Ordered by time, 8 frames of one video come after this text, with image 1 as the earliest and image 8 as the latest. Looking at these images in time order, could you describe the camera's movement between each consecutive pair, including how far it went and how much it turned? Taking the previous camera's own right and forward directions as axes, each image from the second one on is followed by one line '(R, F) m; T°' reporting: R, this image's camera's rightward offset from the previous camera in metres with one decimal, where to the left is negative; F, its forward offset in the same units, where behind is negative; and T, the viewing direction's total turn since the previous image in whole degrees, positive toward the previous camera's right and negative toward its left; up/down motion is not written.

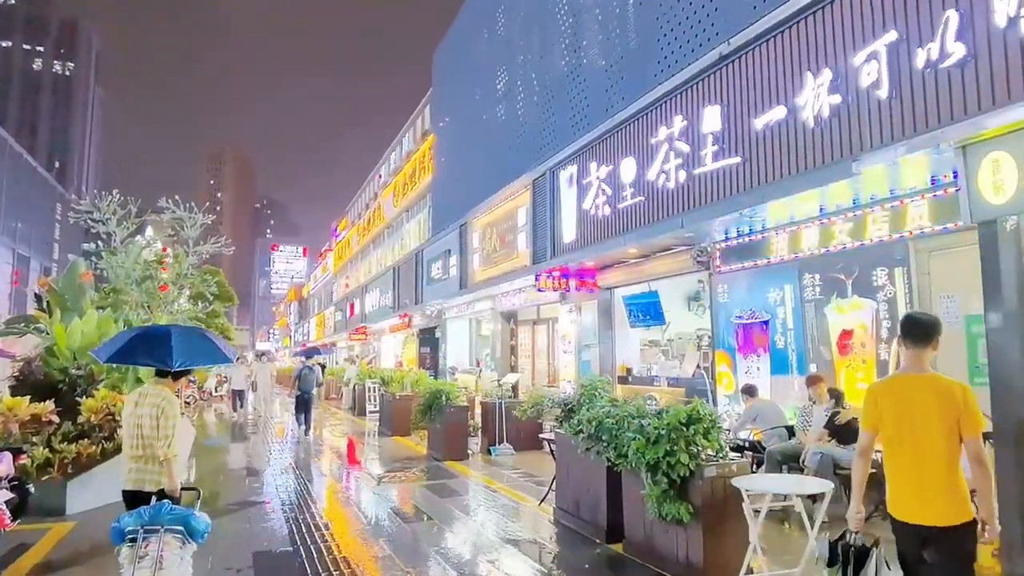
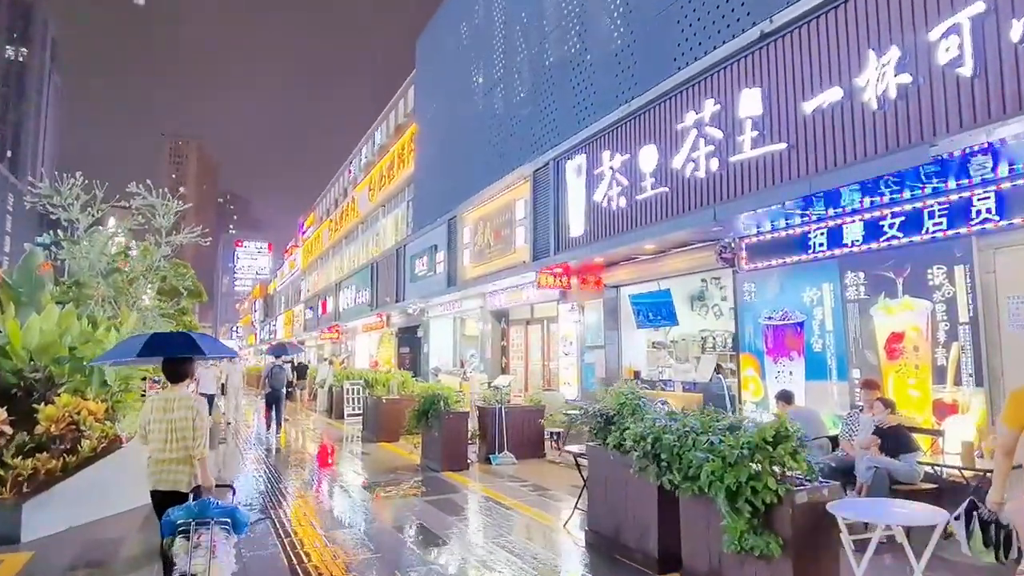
(-0.6, +0.8) m; +3°
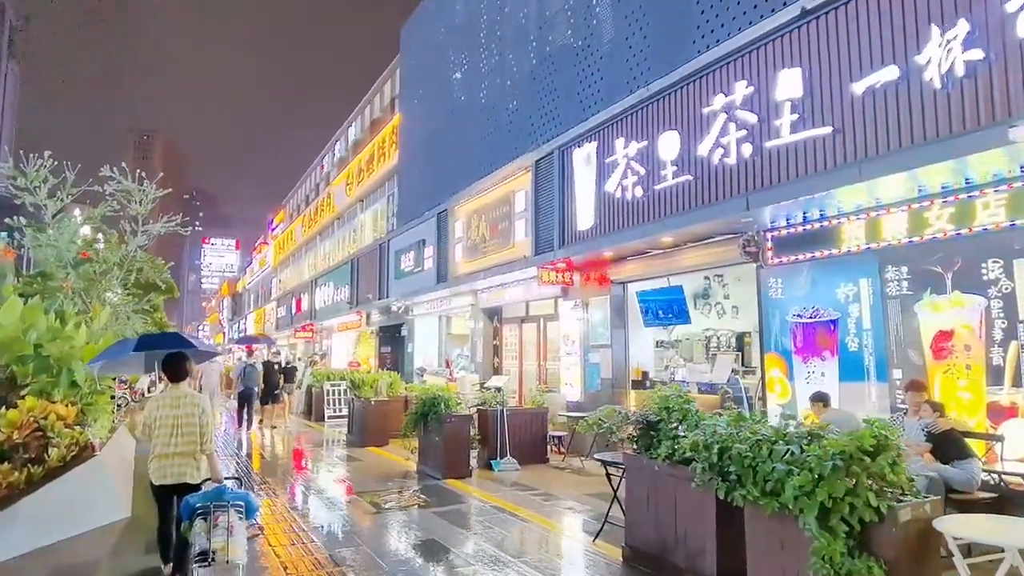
(-0.5, +0.6) m; +3°
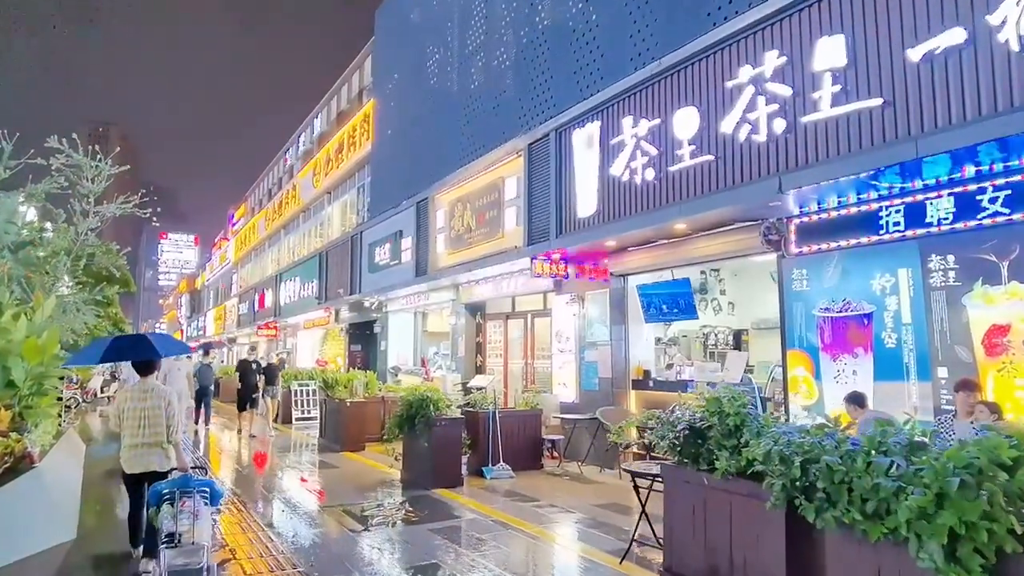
(-0.4, +0.8) m; +3°
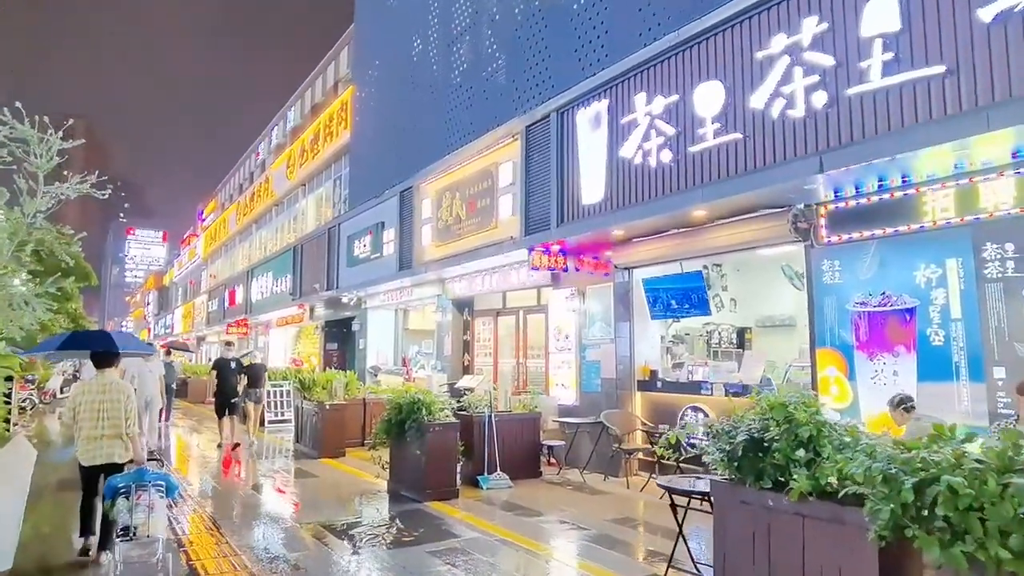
(-0.3, +0.8) m; +2°
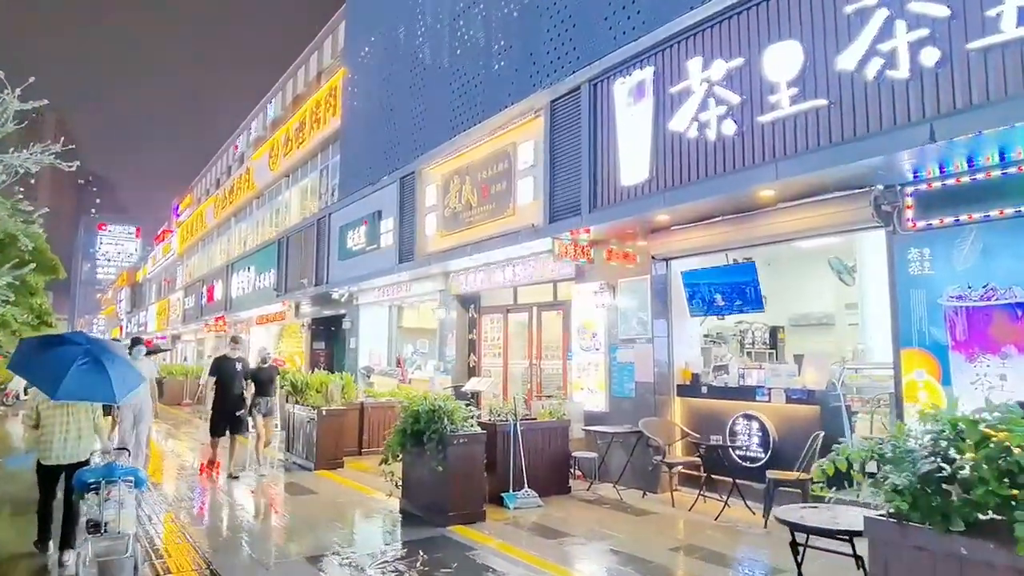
(-0.6, +1.0) m; +2°
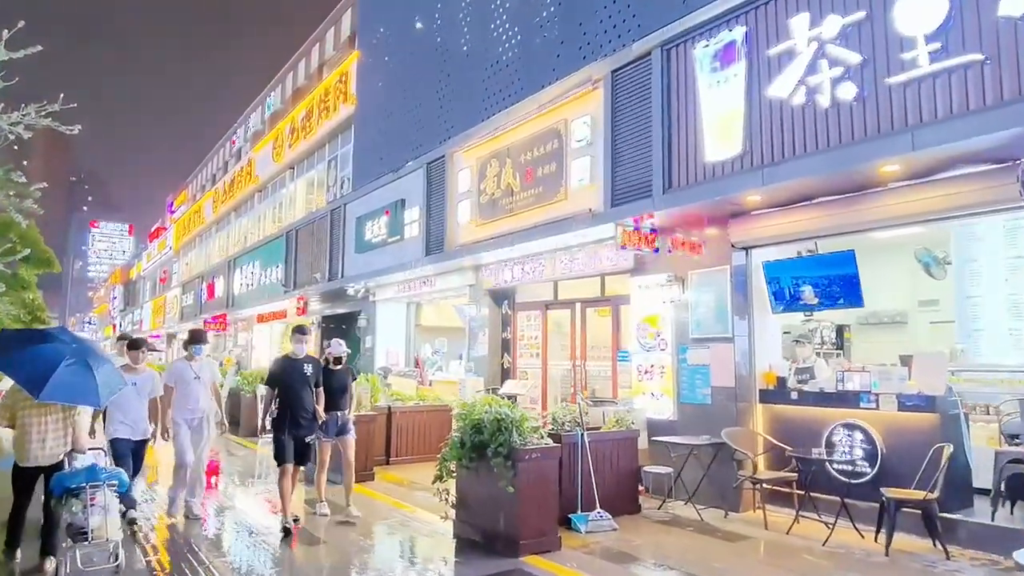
(-0.7, +1.0) m; +1°
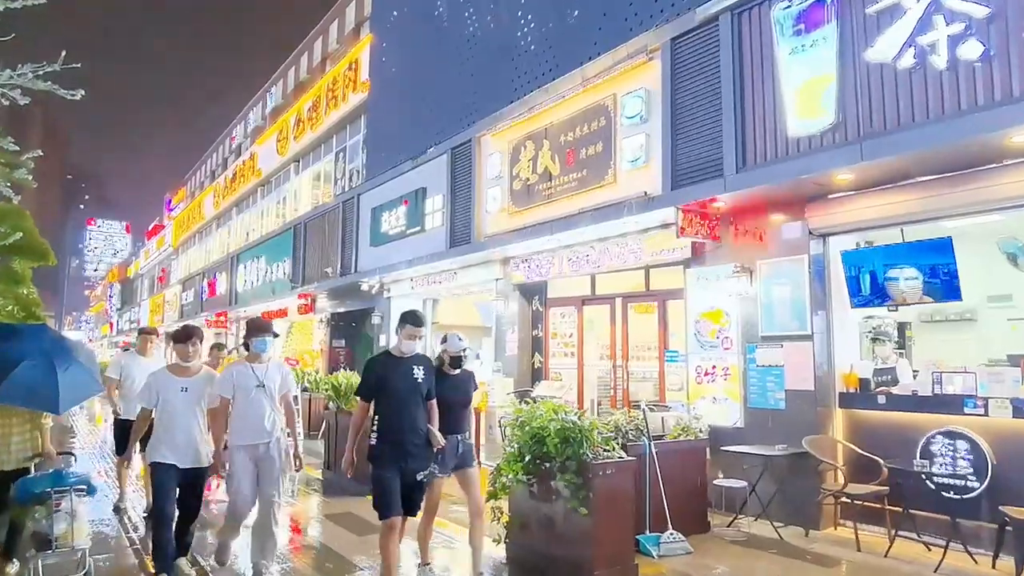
(-0.5, +0.8) m; 0°
